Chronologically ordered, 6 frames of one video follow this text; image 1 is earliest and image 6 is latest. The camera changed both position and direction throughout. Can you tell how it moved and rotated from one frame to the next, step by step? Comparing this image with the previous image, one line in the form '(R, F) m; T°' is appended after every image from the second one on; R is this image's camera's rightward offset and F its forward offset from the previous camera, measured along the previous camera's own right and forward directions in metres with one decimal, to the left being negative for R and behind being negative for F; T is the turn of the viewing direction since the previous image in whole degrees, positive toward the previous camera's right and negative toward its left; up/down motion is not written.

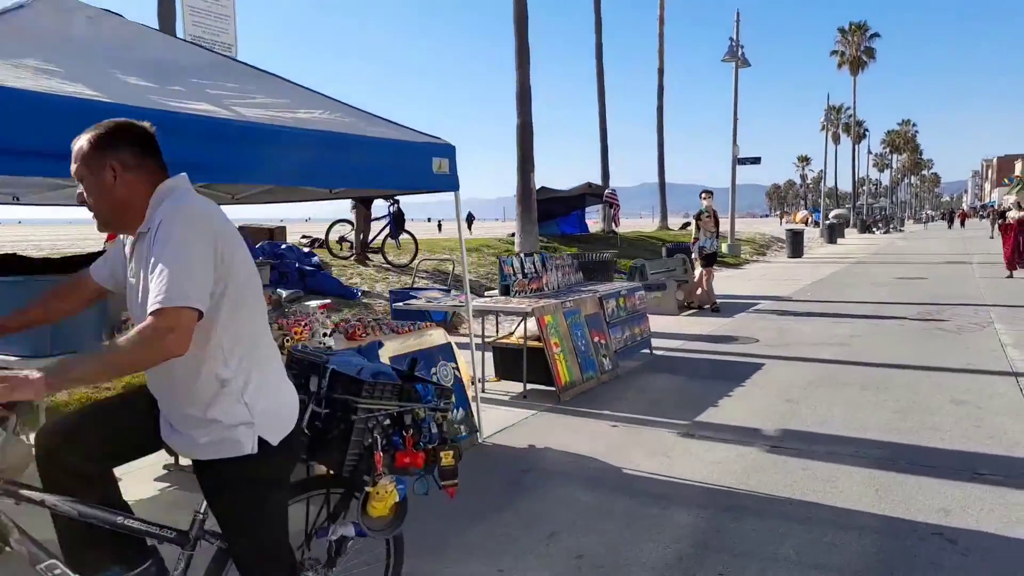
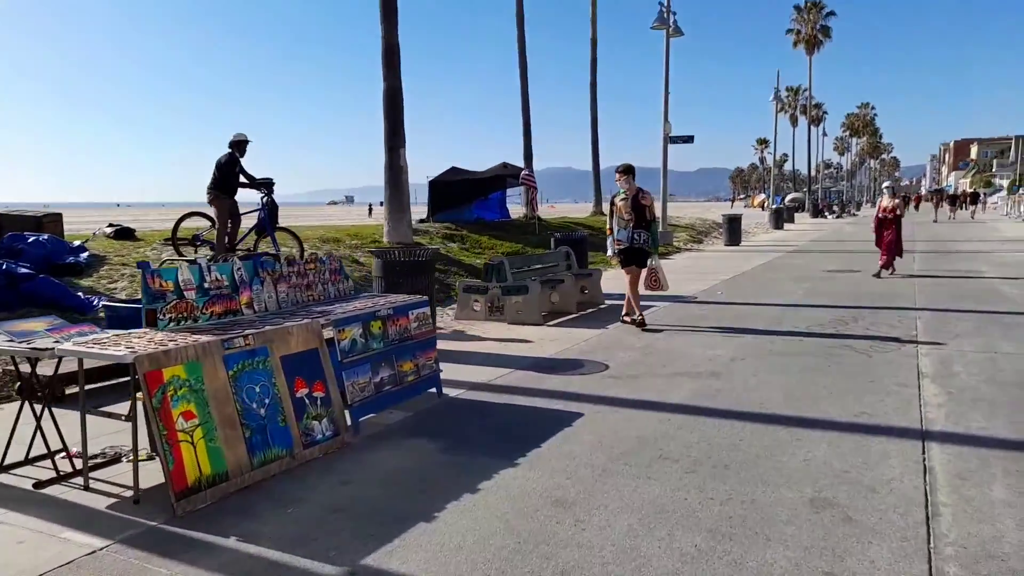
(+1.8, +2.1) m; +2°
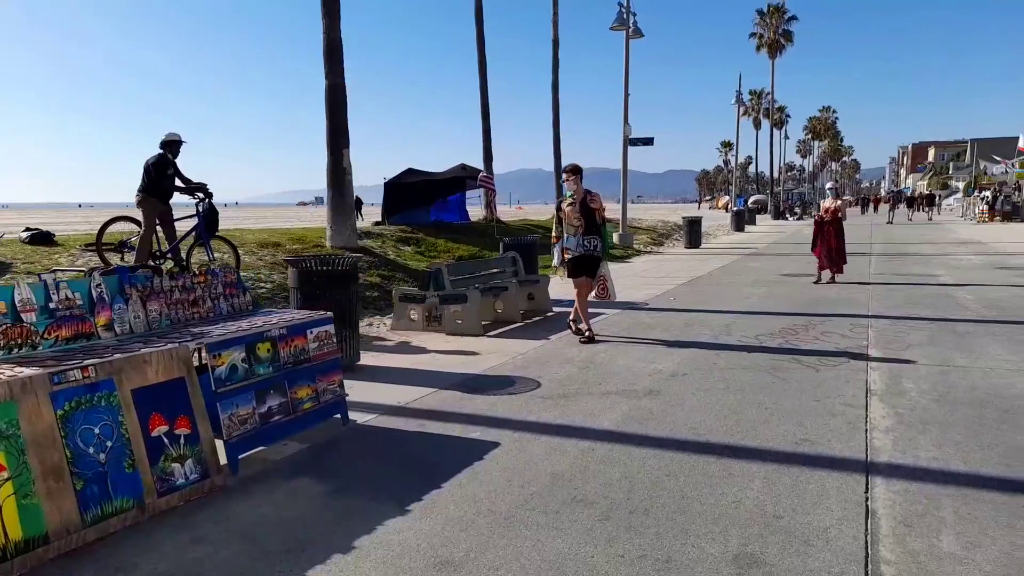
(+0.4, +0.5) m; +2°
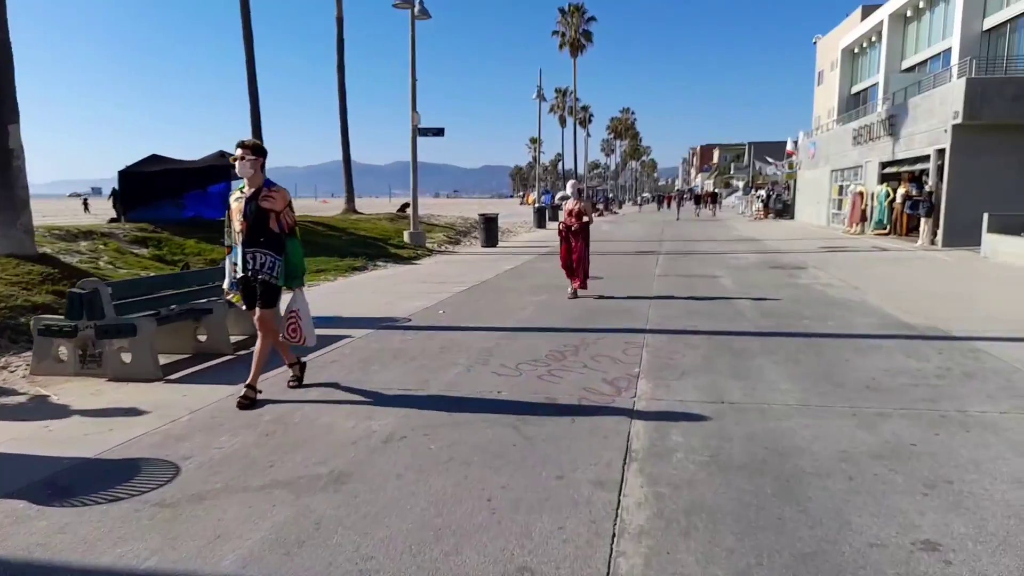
(+1.1, +1.7) m; +14°
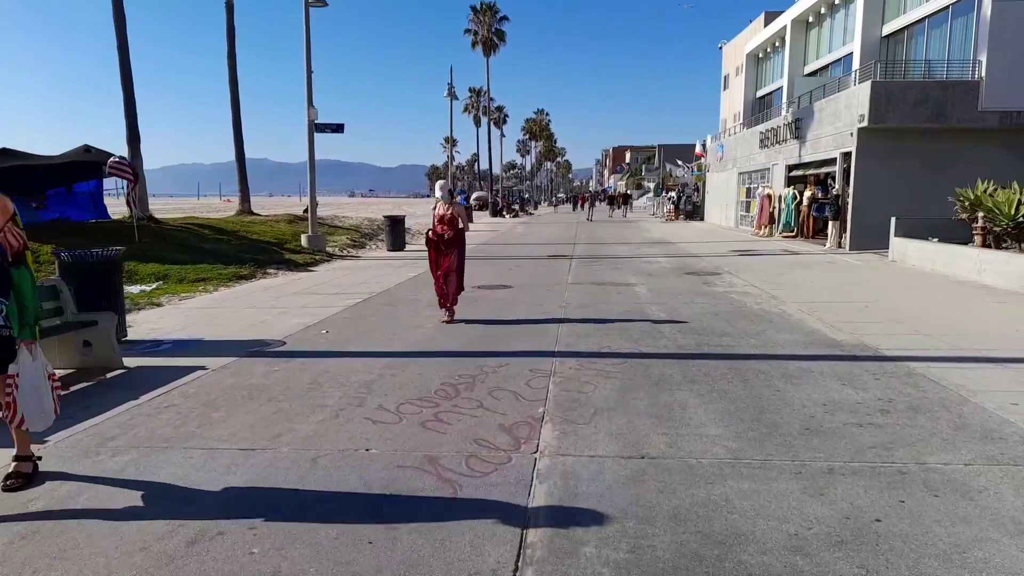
(+0.3, +1.1) m; +7°
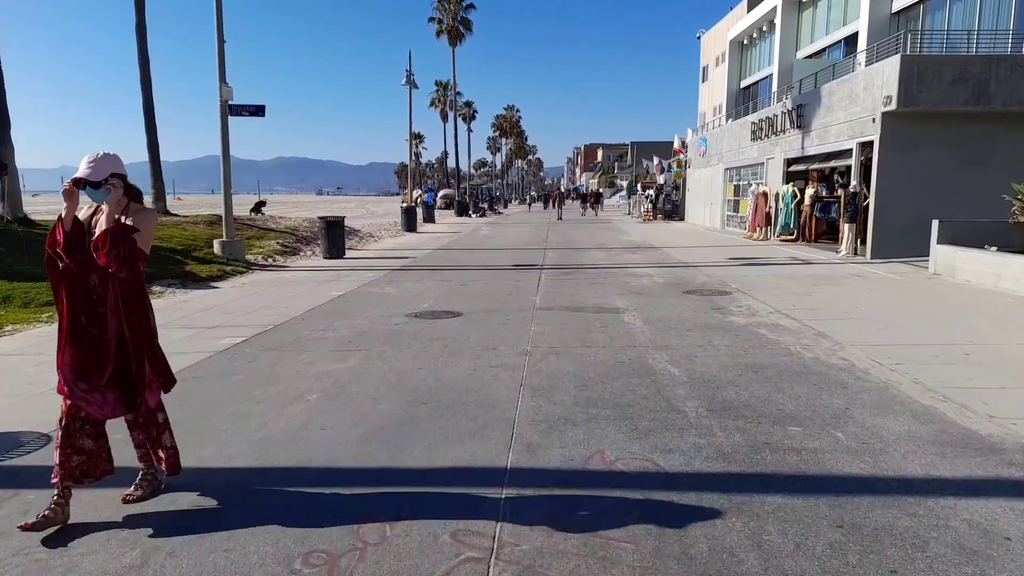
(+0.3, +3.3) m; +2°
